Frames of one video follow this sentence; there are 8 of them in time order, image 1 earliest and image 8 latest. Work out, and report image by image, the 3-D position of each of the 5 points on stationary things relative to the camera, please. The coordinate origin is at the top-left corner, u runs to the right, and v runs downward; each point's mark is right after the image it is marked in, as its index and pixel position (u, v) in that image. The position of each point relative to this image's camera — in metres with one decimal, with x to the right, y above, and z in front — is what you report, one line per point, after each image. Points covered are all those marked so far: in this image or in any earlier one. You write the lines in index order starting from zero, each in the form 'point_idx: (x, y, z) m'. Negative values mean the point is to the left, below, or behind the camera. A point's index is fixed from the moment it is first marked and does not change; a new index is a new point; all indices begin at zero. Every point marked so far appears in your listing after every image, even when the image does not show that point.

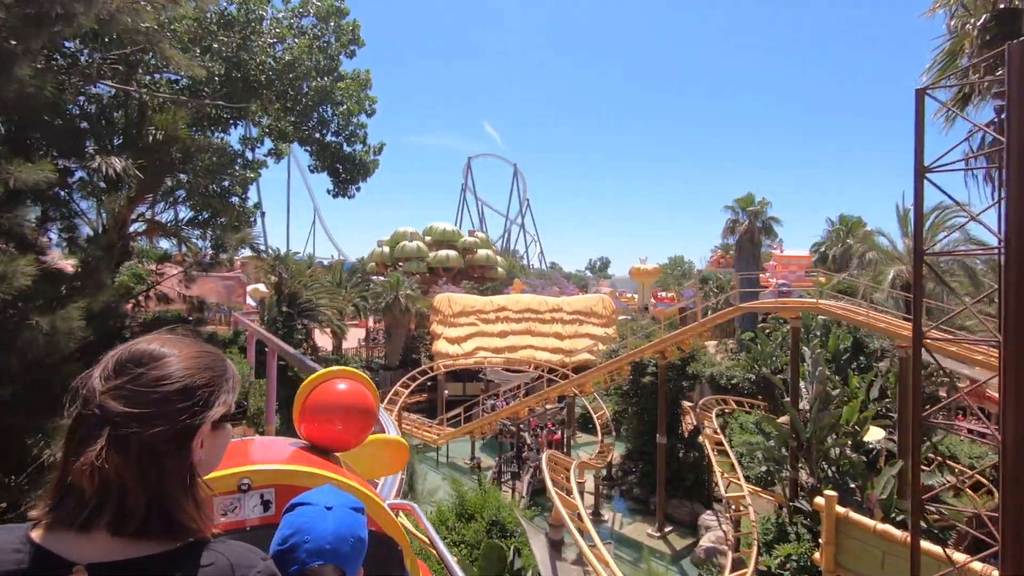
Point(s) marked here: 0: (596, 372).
0: (+2.1, -2.0, +13.3) m
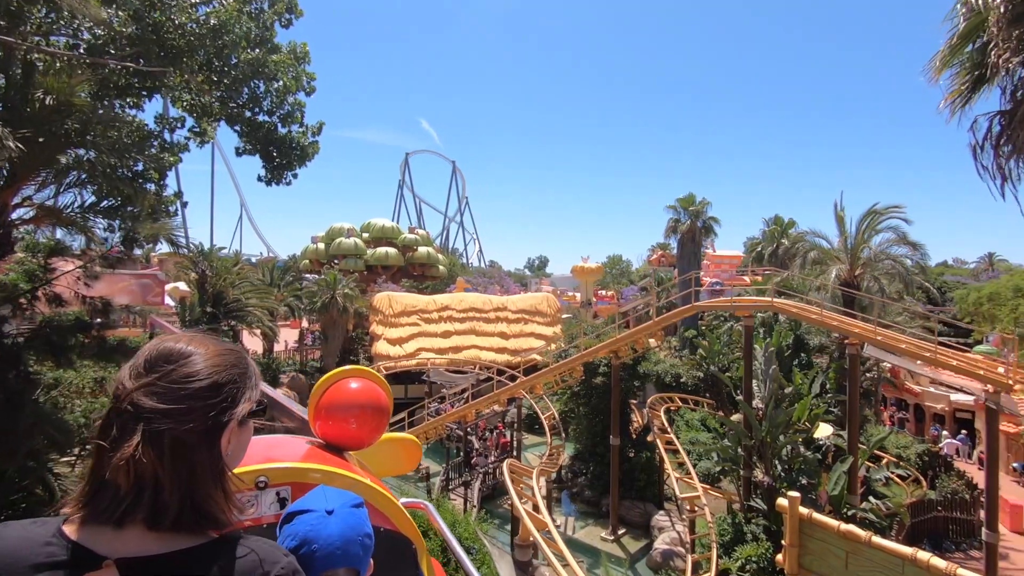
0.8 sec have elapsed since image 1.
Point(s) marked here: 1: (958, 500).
0: (+0.9, -2.0, +12.9) m
1: (+9.4, -4.5, +11.6) m
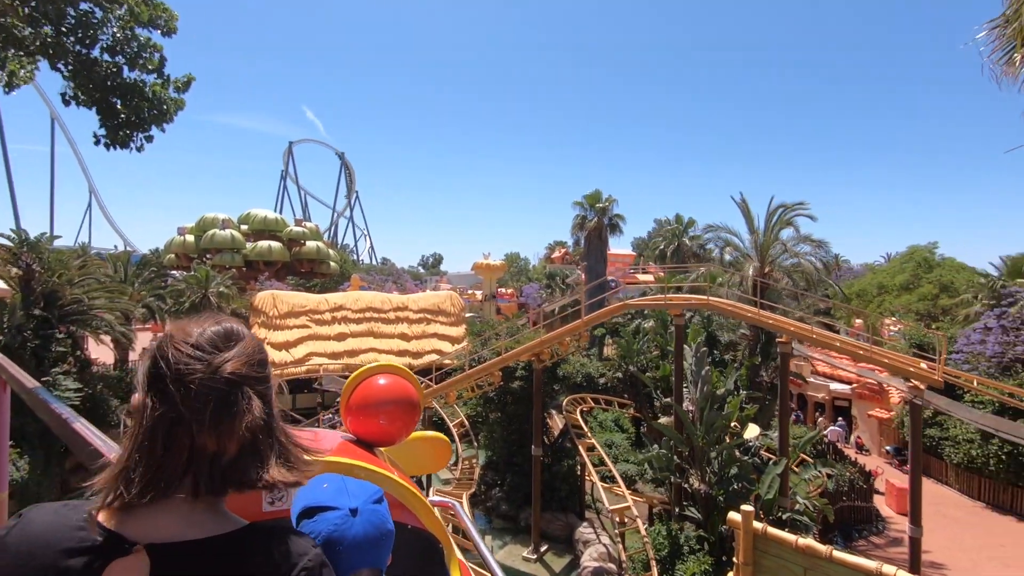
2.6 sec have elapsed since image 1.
0: (-1.0, -1.9, +11.7) m
1: (+7.6, -4.4, +12.1) m
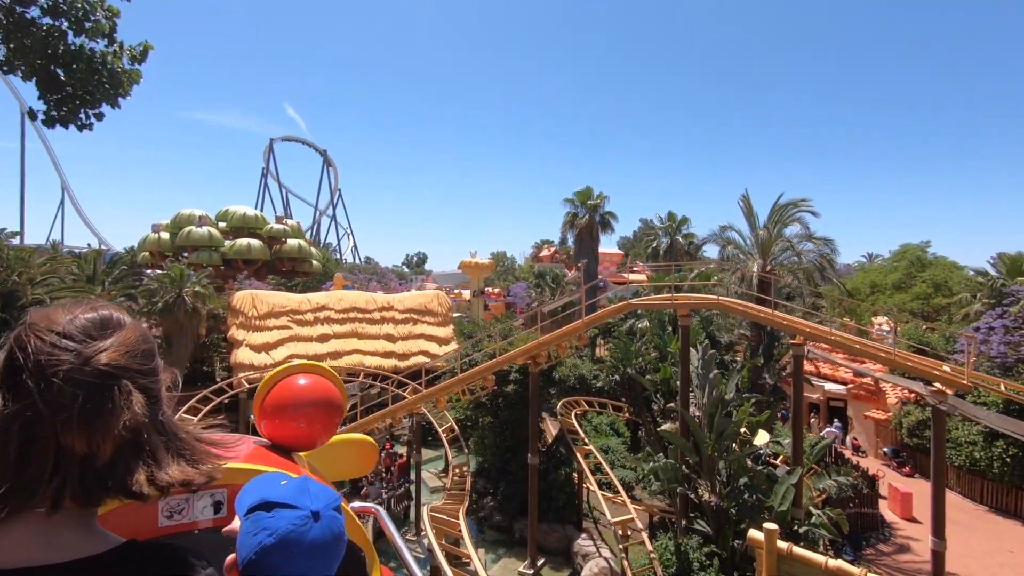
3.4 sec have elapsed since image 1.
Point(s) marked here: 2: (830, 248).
0: (-1.1, -1.9, +11.1) m
1: (+7.5, -4.4, +11.7) m
2: (+7.2, +0.9, +12.4) m
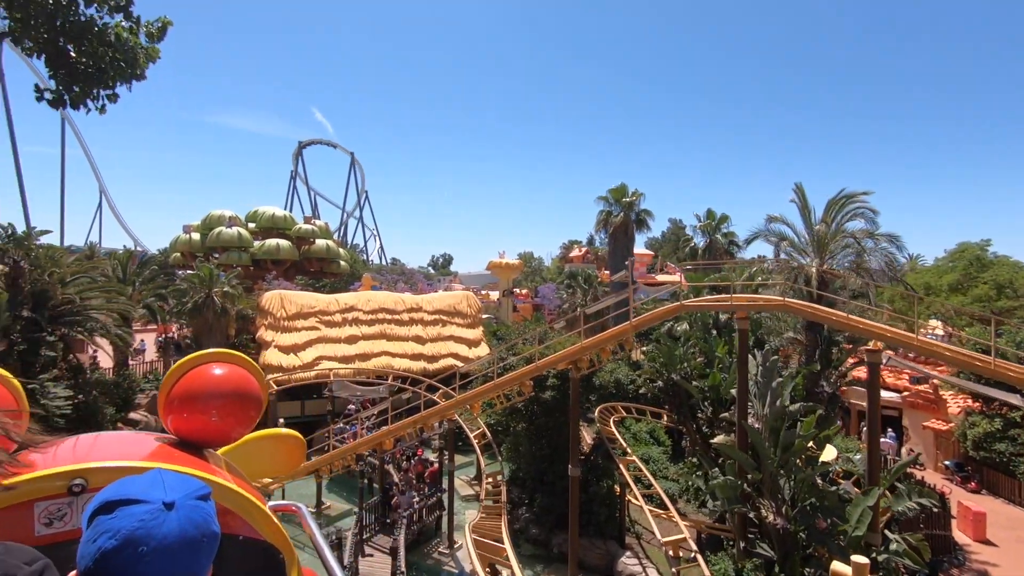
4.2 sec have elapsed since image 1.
0: (-0.4, -1.9, +10.5) m
1: (+8.2, -4.4, +10.7) m
2: (+8.0, +0.9, +11.5) m
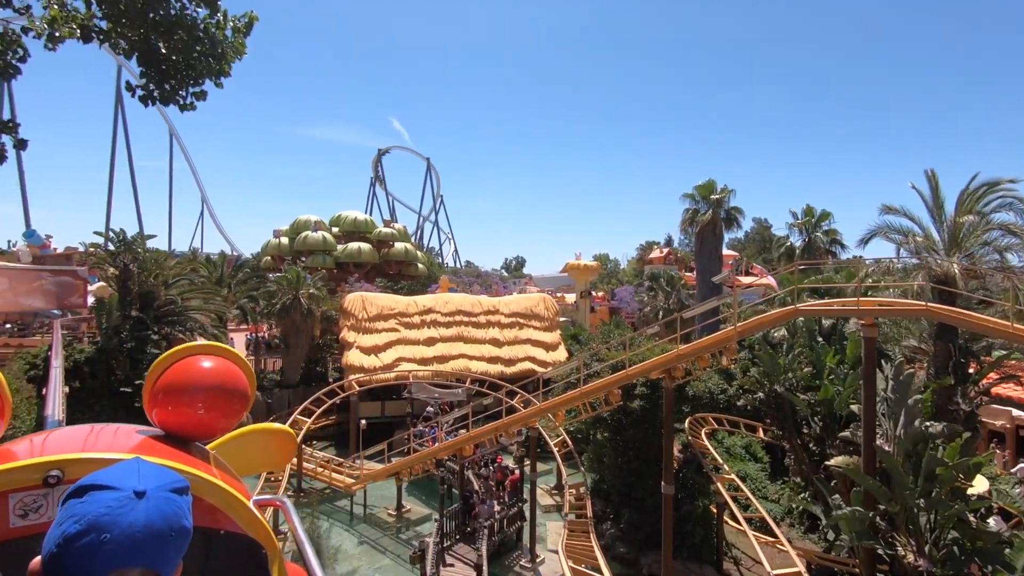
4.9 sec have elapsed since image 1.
0: (+1.1, -2.0, +9.9) m
1: (+9.7, -4.4, +9.0) m
2: (+9.6, +0.8, +9.8) m
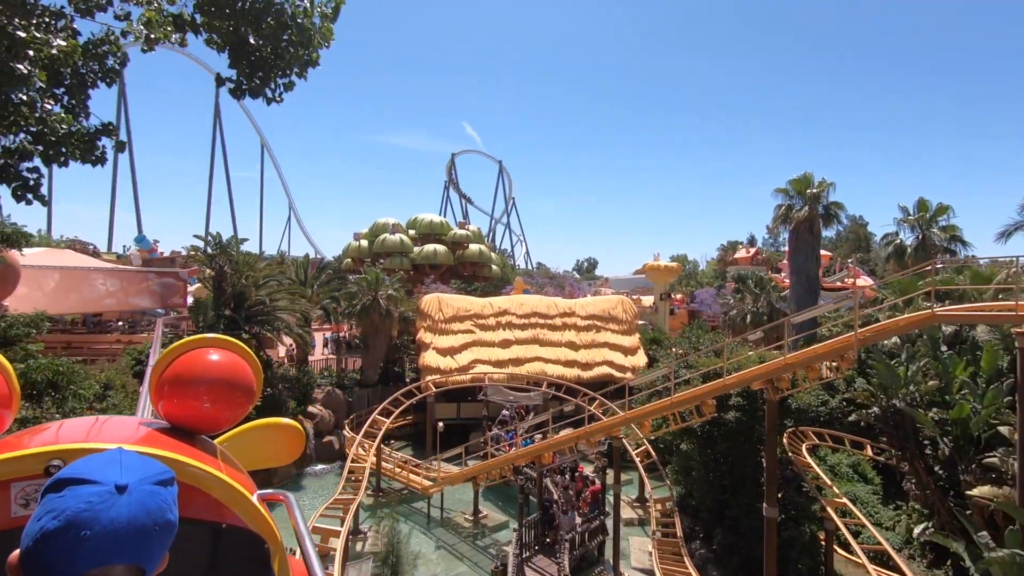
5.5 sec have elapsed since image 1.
0: (+2.6, -2.0, +9.2) m
1: (+11.0, -4.5, +7.3) m
2: (+10.9, +0.8, +8.1) m
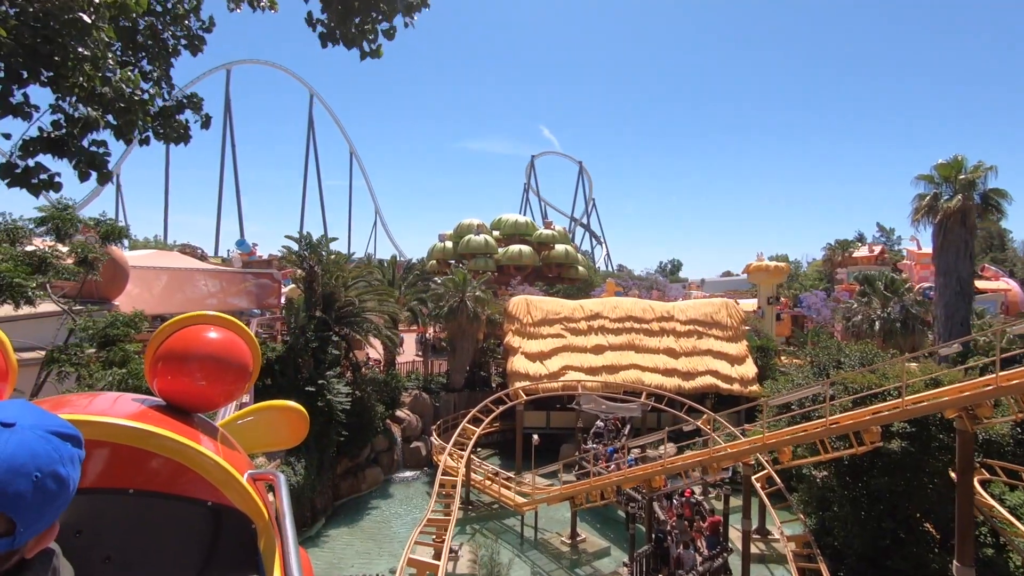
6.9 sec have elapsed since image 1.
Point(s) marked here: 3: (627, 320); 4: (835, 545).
0: (+4.2, -2.0, +7.7) m
1: (+12.2, -4.5, +4.5) m
2: (+12.3, +0.8, +5.4) m
3: (+3.7, -1.0, +17.4) m
4: (+5.4, -4.3, +9.1) m
